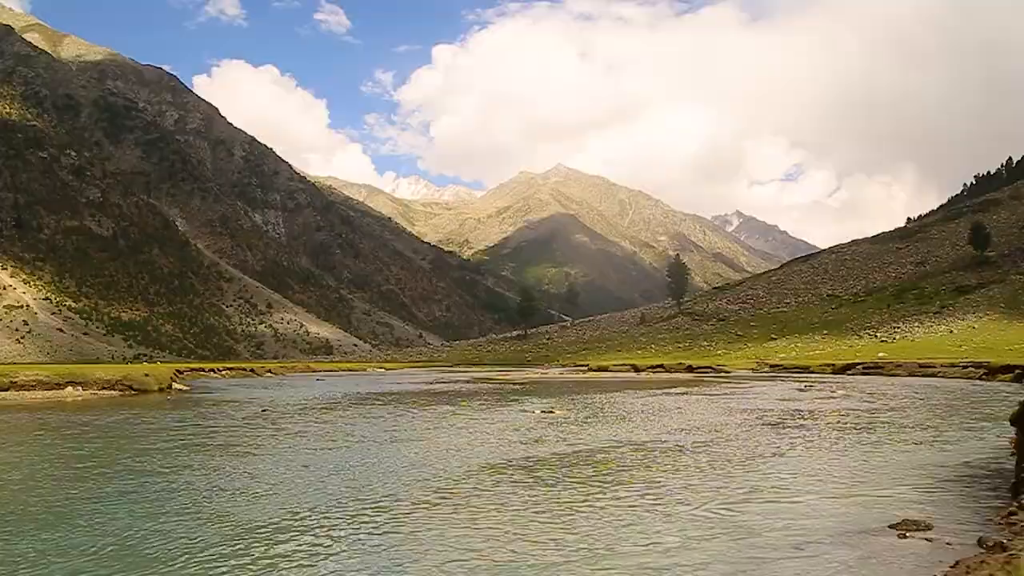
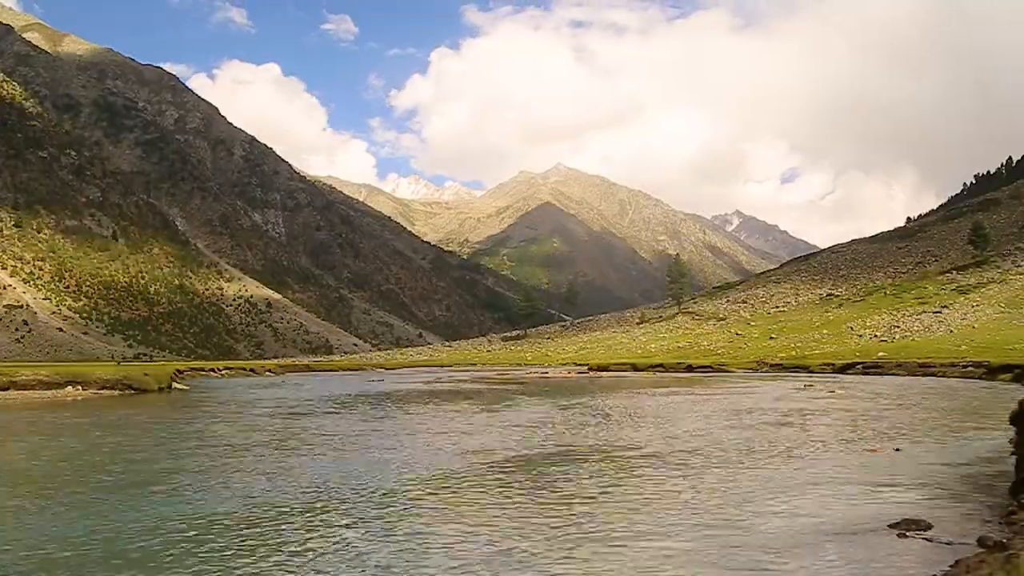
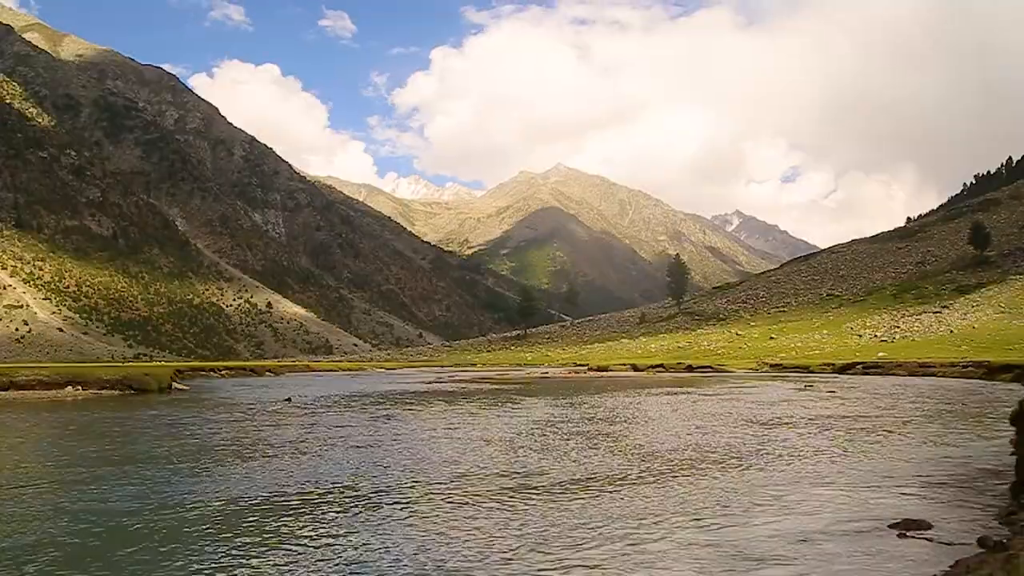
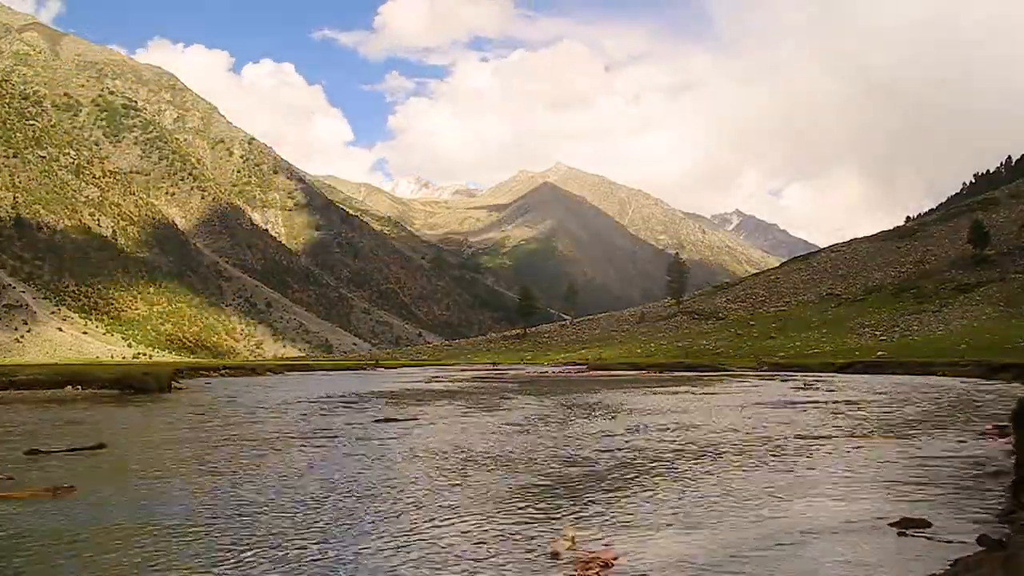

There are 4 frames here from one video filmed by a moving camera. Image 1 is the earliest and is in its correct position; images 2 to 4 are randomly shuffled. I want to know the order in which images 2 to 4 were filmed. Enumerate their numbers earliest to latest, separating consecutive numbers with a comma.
3, 2, 4
